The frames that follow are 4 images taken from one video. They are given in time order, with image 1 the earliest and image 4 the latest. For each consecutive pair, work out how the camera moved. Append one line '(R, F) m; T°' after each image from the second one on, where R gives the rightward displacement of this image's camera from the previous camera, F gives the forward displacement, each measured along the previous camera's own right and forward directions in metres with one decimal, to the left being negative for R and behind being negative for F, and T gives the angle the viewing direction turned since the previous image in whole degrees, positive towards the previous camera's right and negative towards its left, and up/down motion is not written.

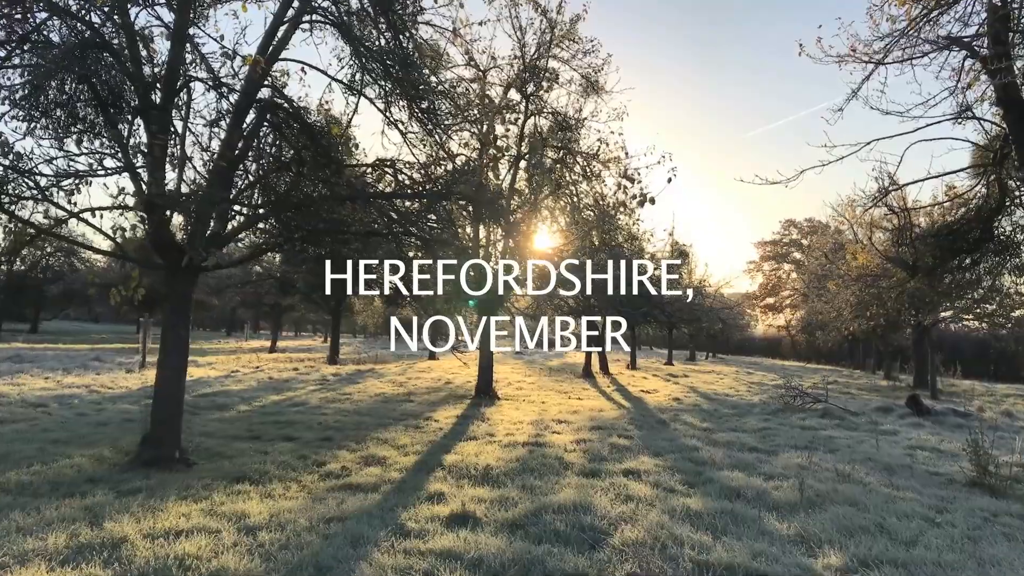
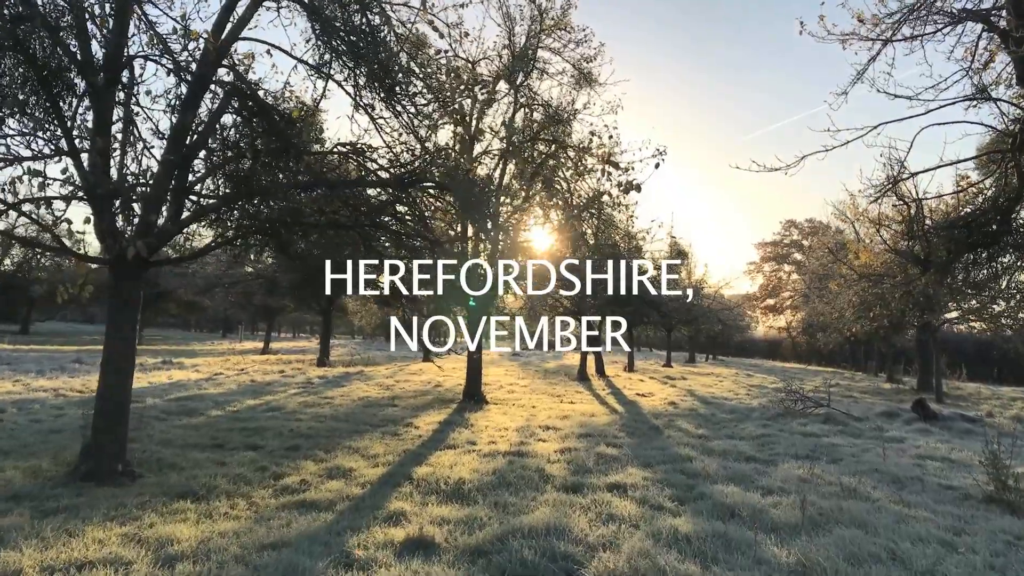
(+0.2, +0.5) m; 0°
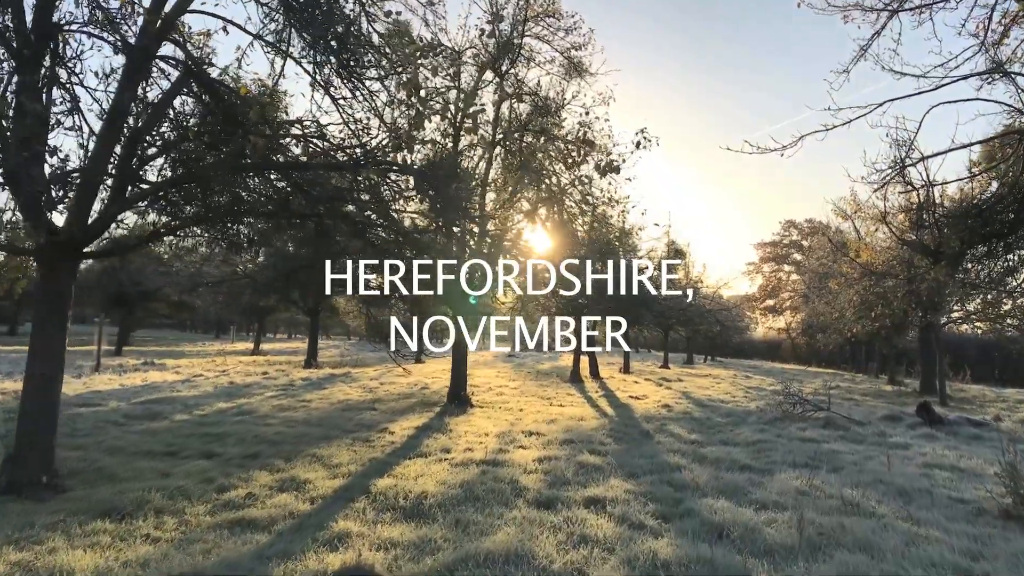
(+0.2, +0.6) m; 0°
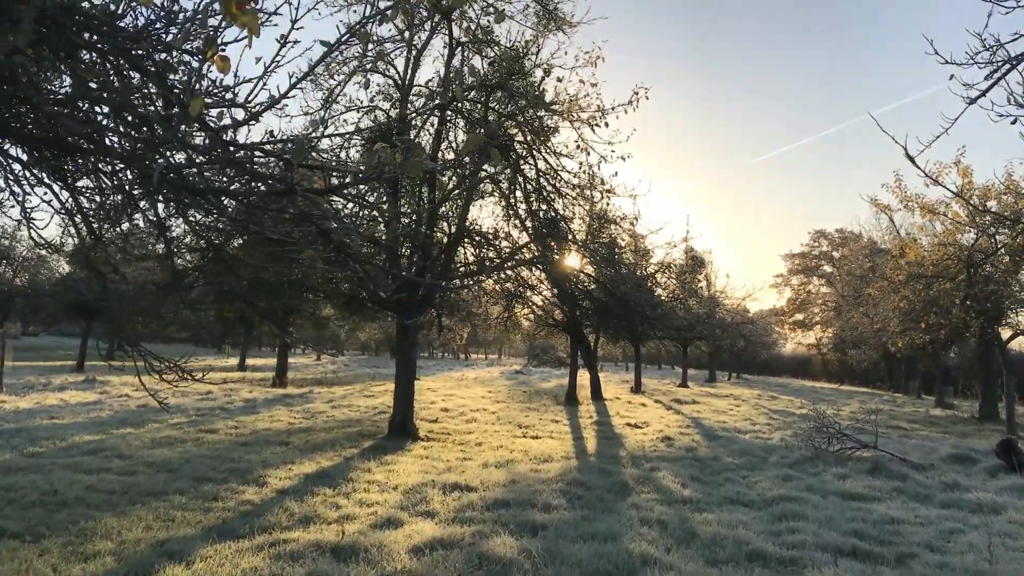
(+0.8, +2.6) m; -2°
